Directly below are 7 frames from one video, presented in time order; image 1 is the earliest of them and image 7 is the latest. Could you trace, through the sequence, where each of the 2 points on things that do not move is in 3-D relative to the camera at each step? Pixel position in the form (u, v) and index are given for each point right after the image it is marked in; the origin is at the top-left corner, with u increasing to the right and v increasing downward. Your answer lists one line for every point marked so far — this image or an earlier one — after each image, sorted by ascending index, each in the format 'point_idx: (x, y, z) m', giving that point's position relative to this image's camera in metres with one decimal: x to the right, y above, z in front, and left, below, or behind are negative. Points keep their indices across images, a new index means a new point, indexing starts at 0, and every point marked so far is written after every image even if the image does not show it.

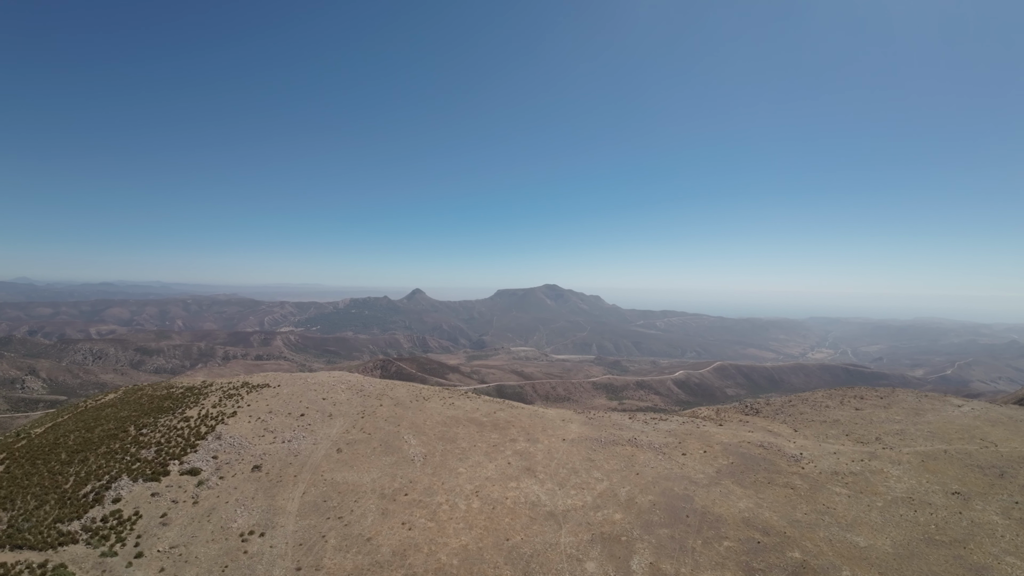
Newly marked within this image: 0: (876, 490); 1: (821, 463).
0: (+15.3, -8.7, +16.2) m
1: (+14.7, -8.6, +18.1) m
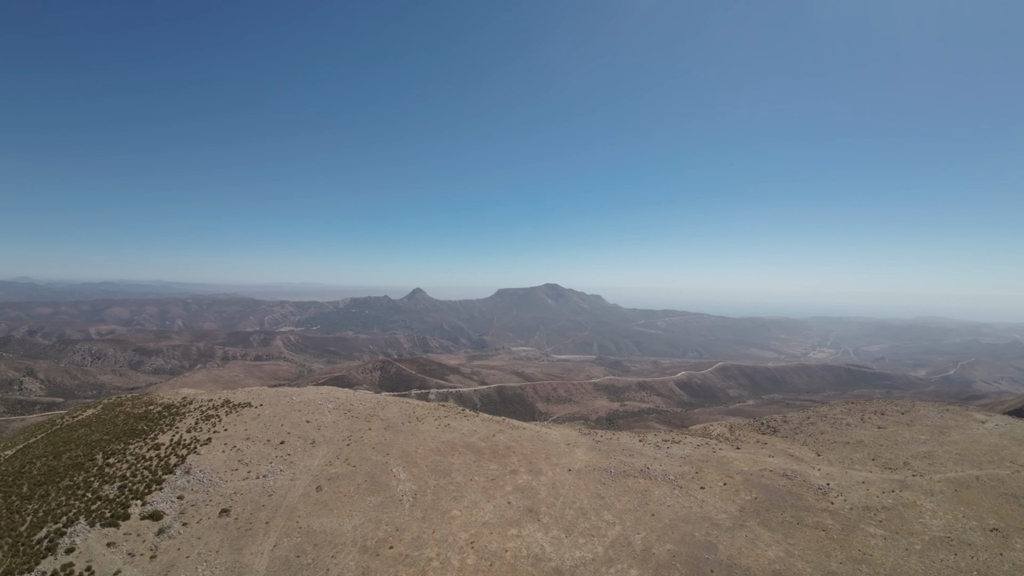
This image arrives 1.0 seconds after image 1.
0: (+15.3, -9.3, +14.8) m
1: (+14.7, -9.2, +16.7) m
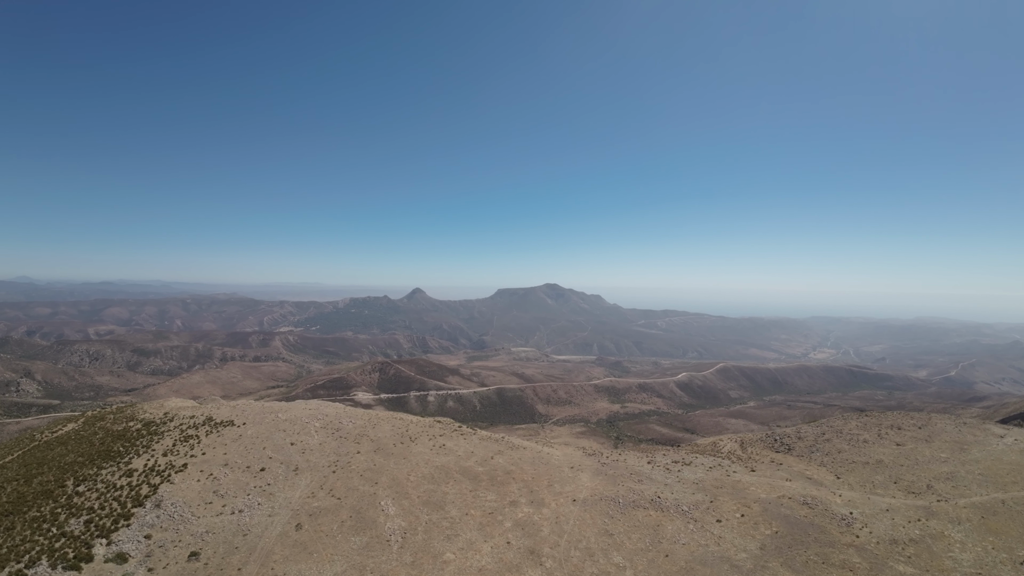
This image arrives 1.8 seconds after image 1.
0: (+15.3, -9.8, +13.8) m
1: (+14.7, -9.6, +15.7) m
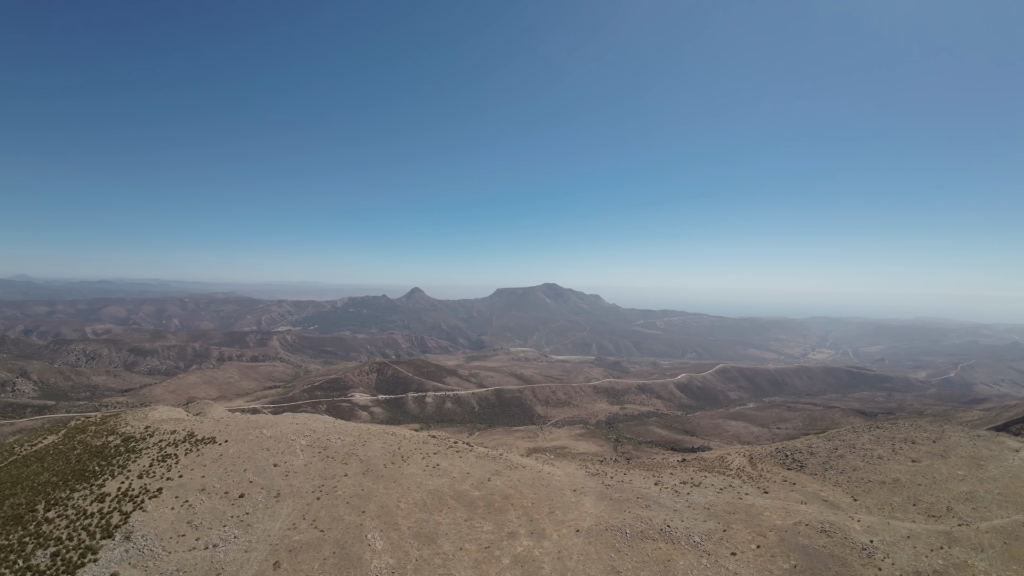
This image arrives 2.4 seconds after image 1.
0: (+15.3, -10.2, +12.9) m
1: (+14.7, -10.1, +14.8) m
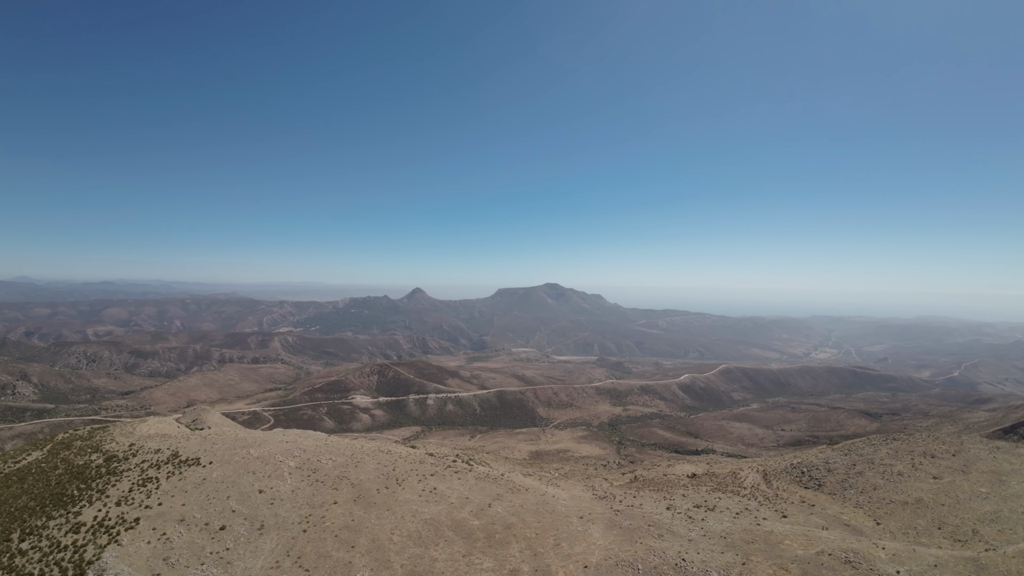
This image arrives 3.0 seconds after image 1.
0: (+15.3, -10.6, +12.0) m
1: (+14.7, -10.4, +13.9) m
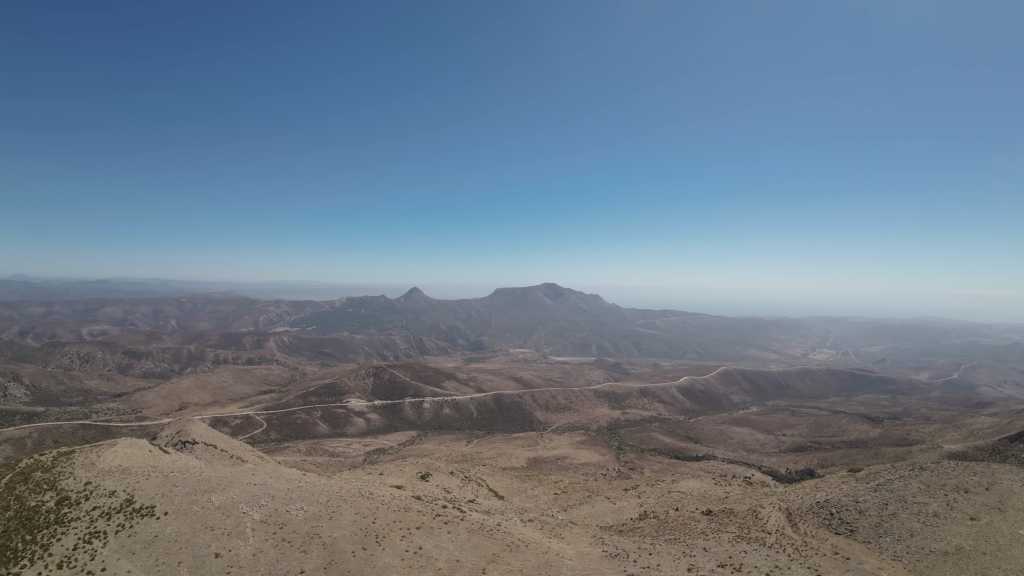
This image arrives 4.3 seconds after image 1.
0: (+15.3, -11.5, +10.2) m
1: (+14.7, -11.4, +12.2) m
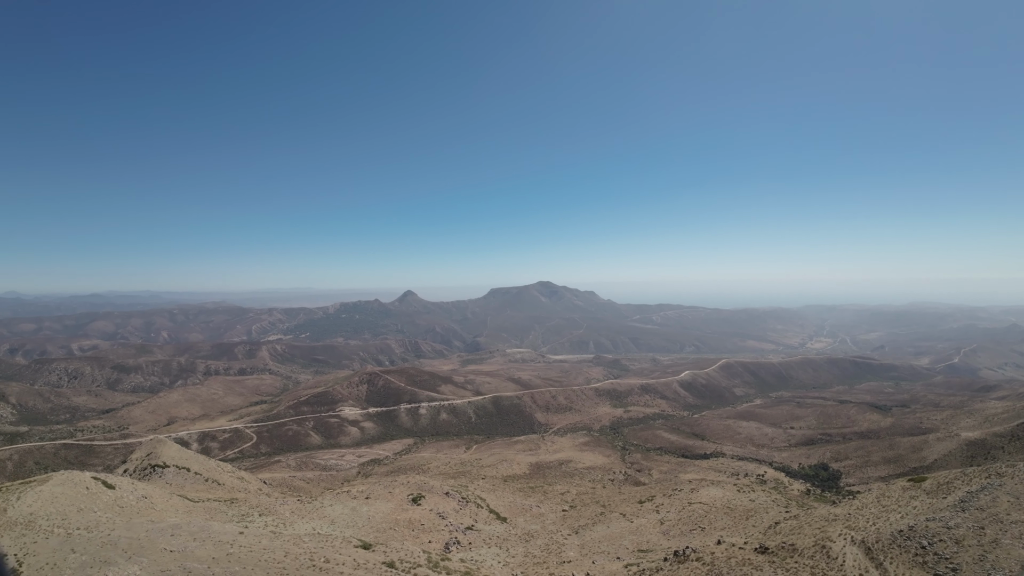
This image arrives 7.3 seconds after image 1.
0: (+15.6, -10.6, +6.6) m
1: (+15.0, -10.5, +8.5) m
